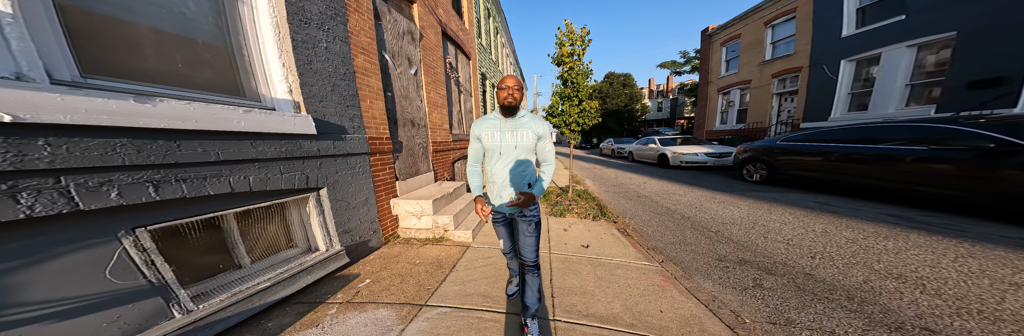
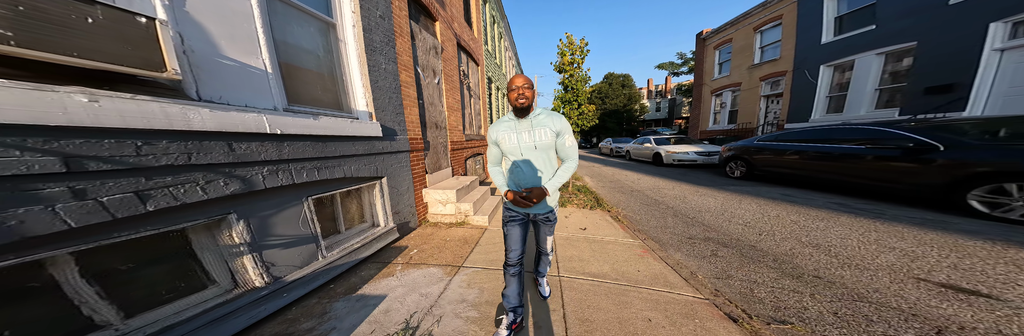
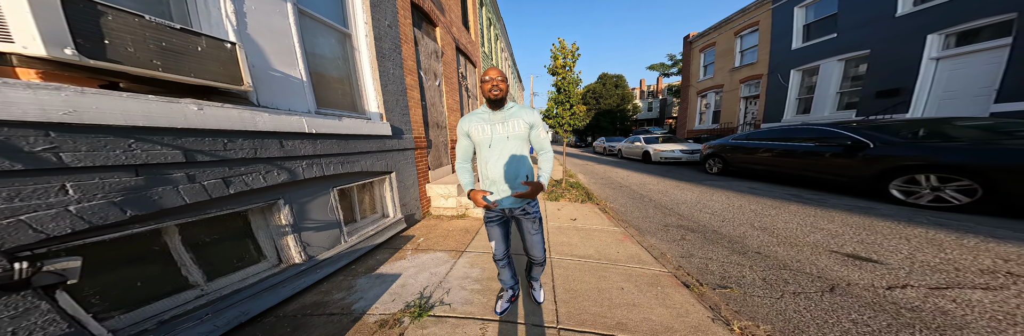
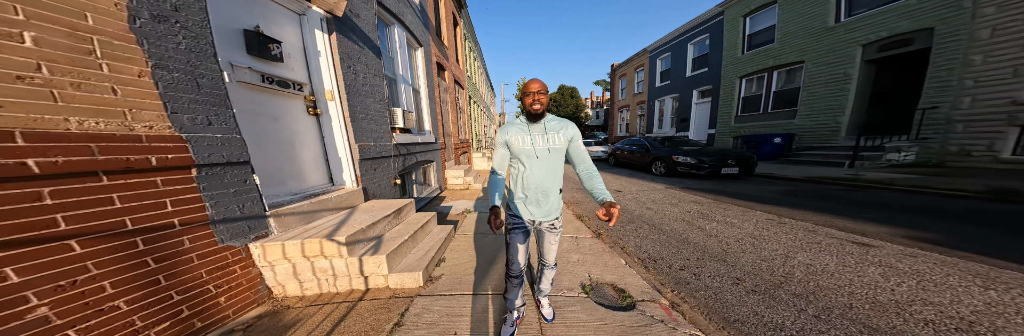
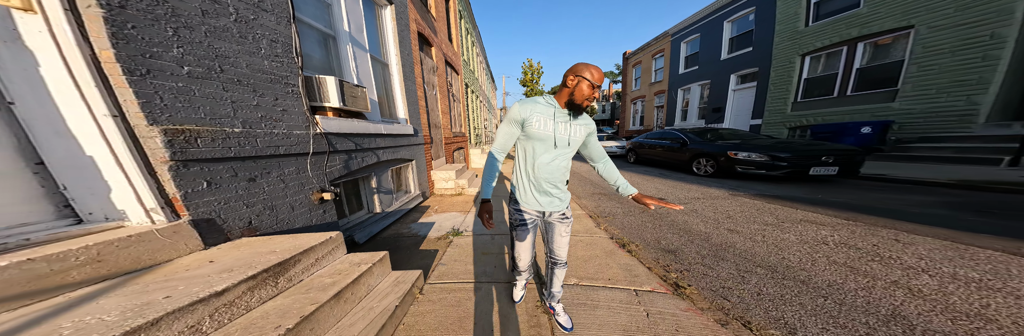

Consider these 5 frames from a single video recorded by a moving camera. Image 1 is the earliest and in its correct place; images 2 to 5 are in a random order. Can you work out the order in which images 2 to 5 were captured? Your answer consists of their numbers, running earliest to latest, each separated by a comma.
2, 3, 5, 4
